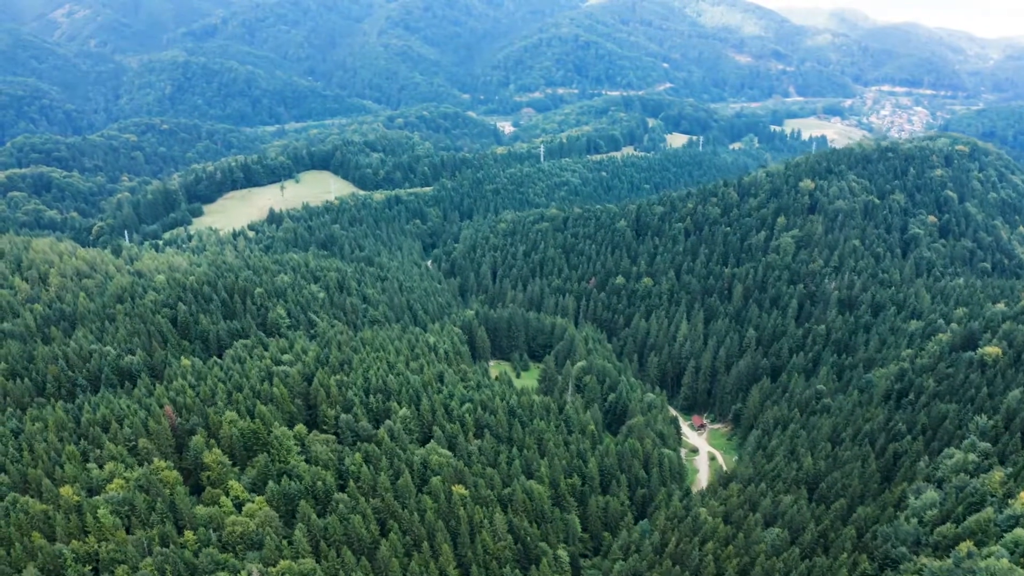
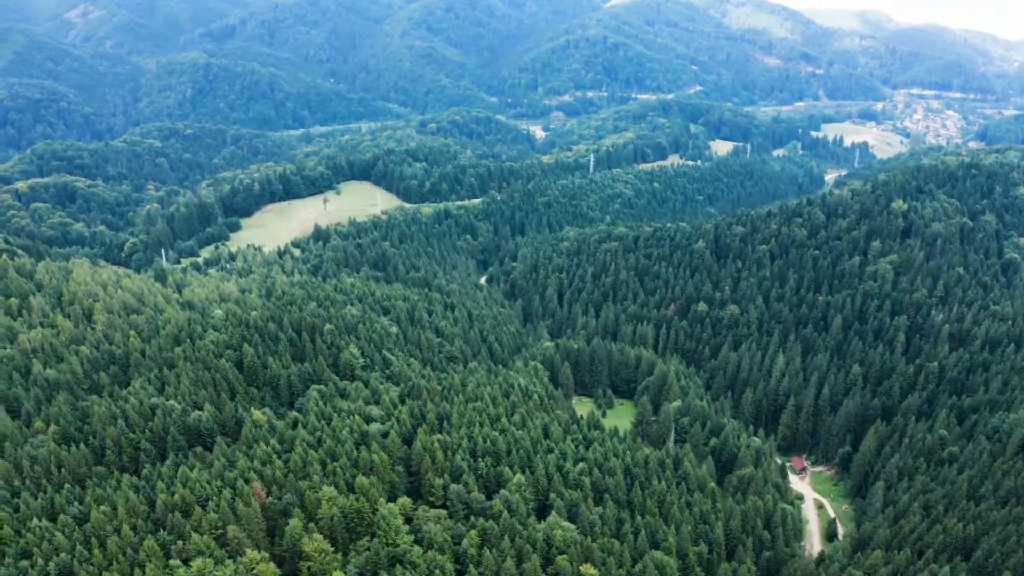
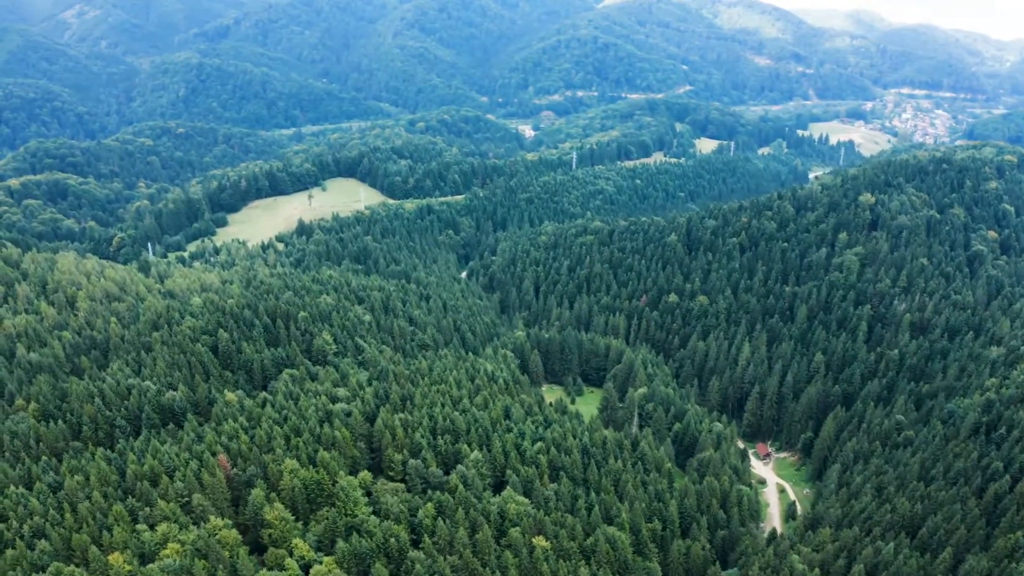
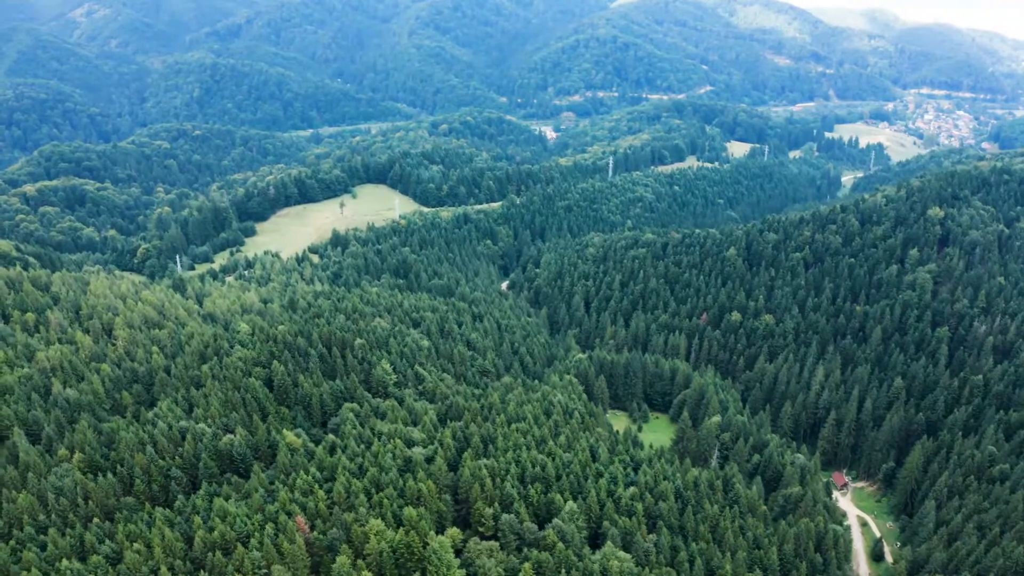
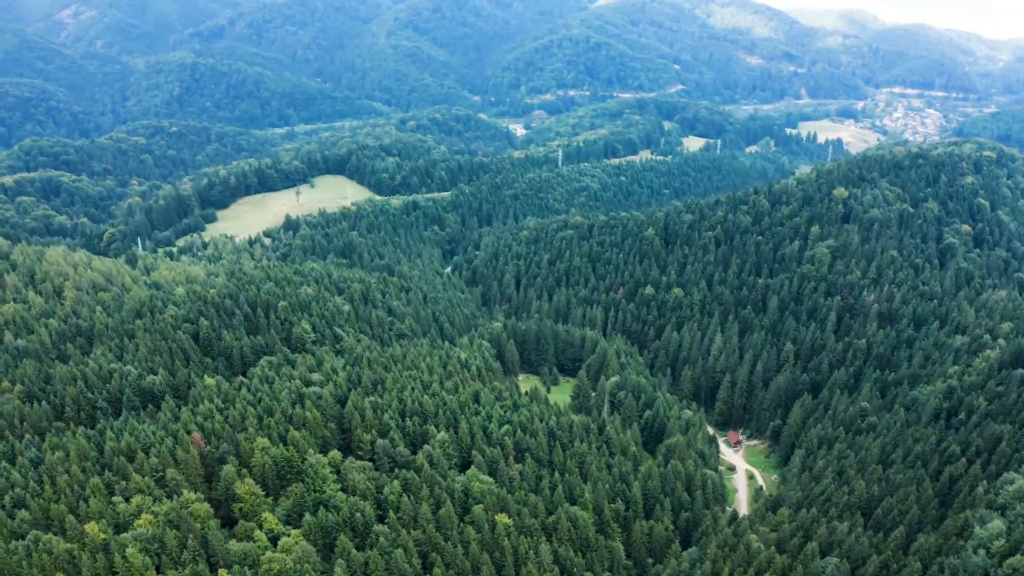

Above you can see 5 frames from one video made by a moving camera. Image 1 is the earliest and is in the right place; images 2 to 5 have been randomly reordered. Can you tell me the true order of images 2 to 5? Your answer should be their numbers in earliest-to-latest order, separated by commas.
5, 3, 2, 4
